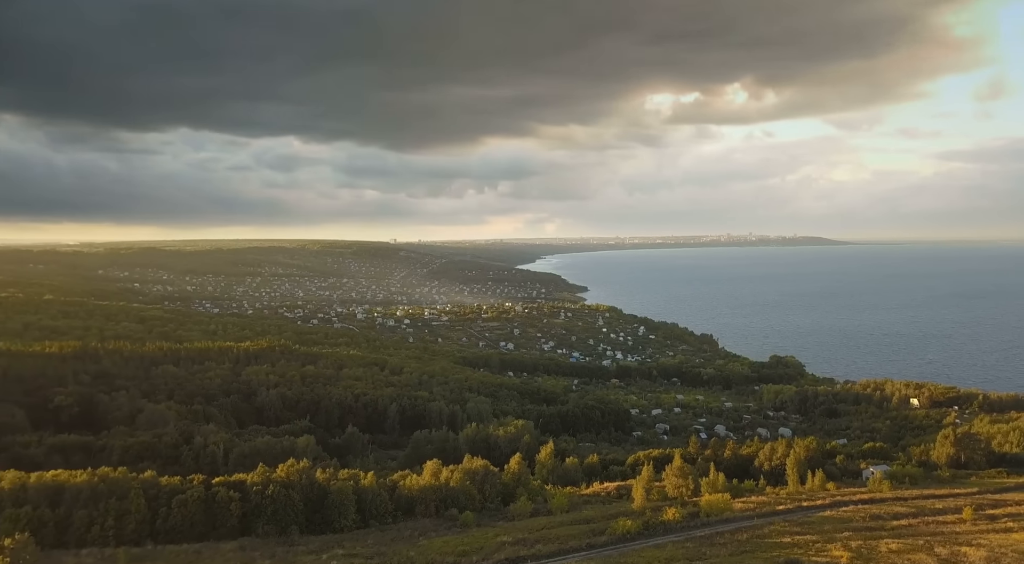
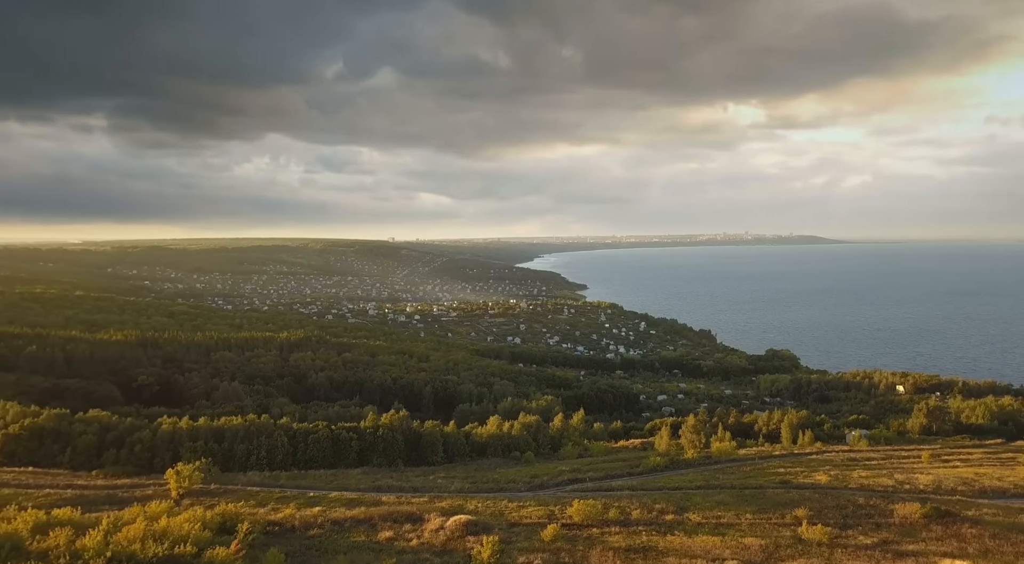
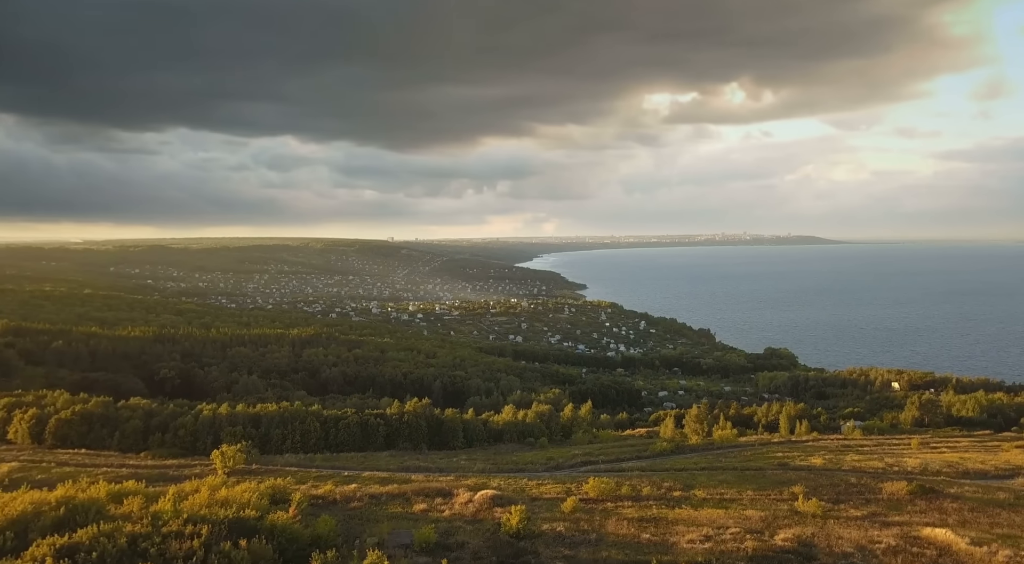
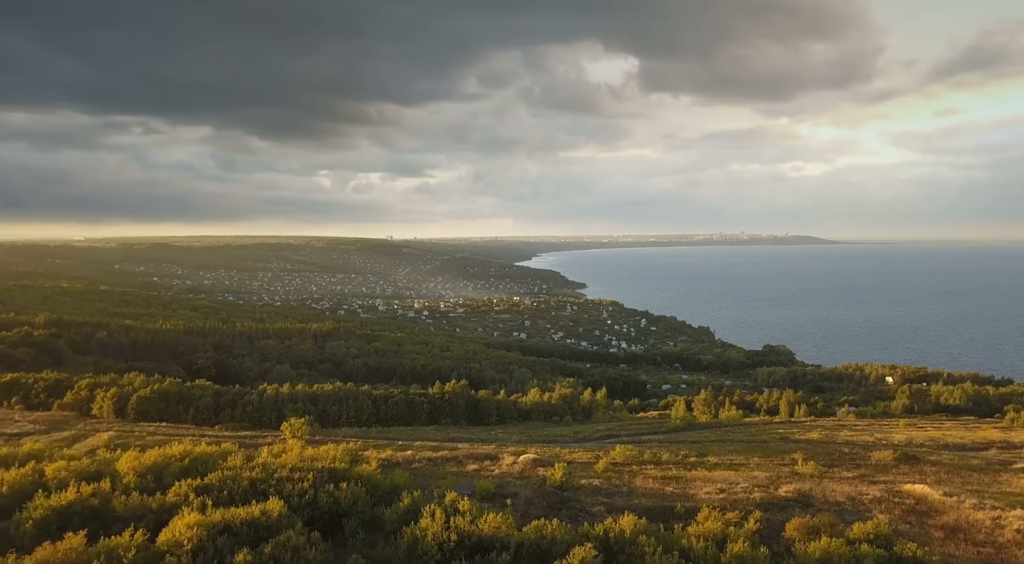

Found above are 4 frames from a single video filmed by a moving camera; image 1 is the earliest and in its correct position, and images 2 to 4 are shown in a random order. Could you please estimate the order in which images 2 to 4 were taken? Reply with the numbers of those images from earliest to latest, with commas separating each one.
2, 3, 4
